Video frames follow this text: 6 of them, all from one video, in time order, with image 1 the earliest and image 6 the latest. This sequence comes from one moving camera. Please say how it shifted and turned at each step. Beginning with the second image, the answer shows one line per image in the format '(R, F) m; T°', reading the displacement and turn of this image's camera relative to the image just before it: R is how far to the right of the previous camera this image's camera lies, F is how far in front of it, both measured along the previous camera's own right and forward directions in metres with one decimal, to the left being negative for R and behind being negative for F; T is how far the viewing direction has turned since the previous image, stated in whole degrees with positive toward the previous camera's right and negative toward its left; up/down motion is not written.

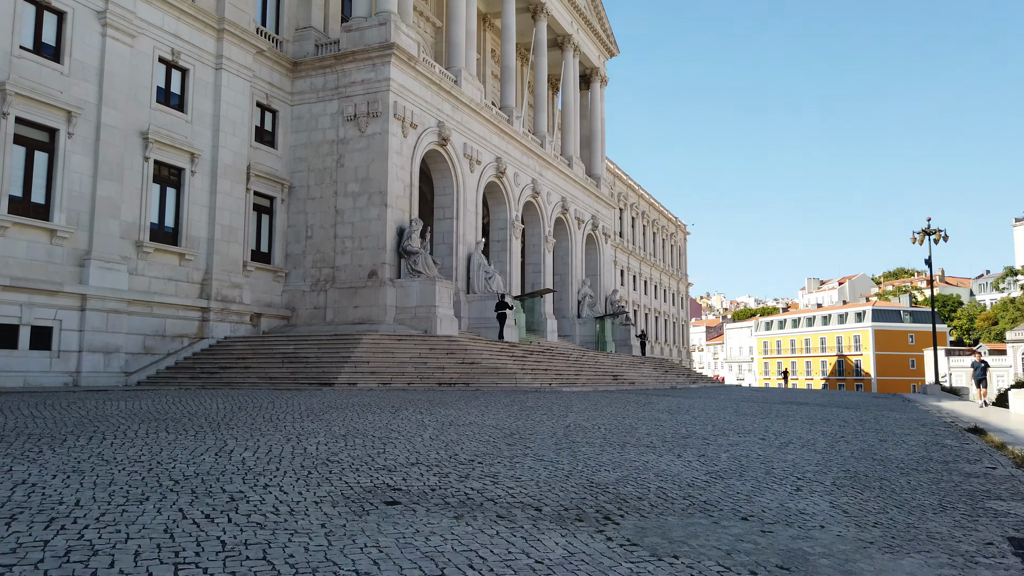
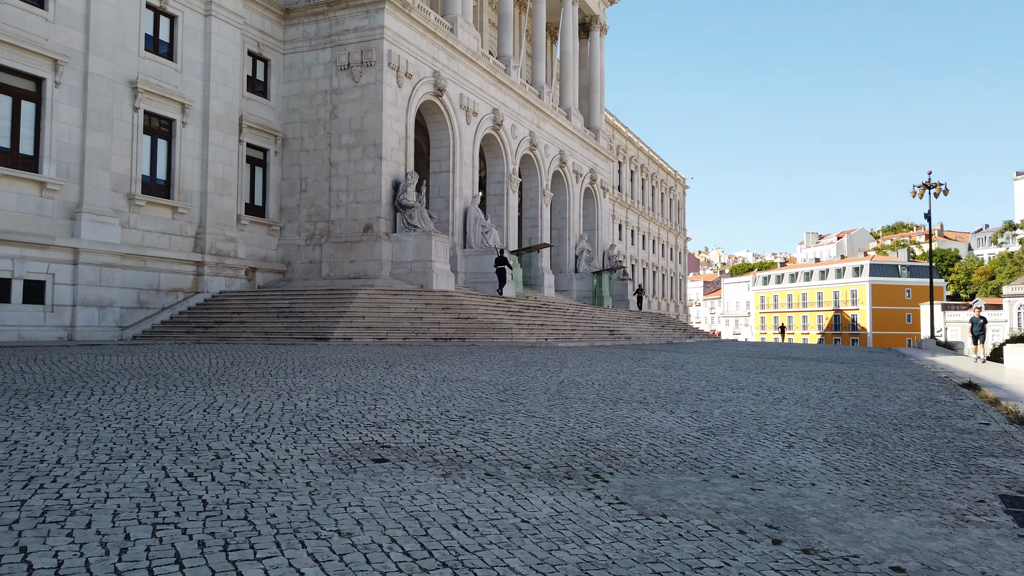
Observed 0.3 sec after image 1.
(+0.1, +0.1) m; 0°
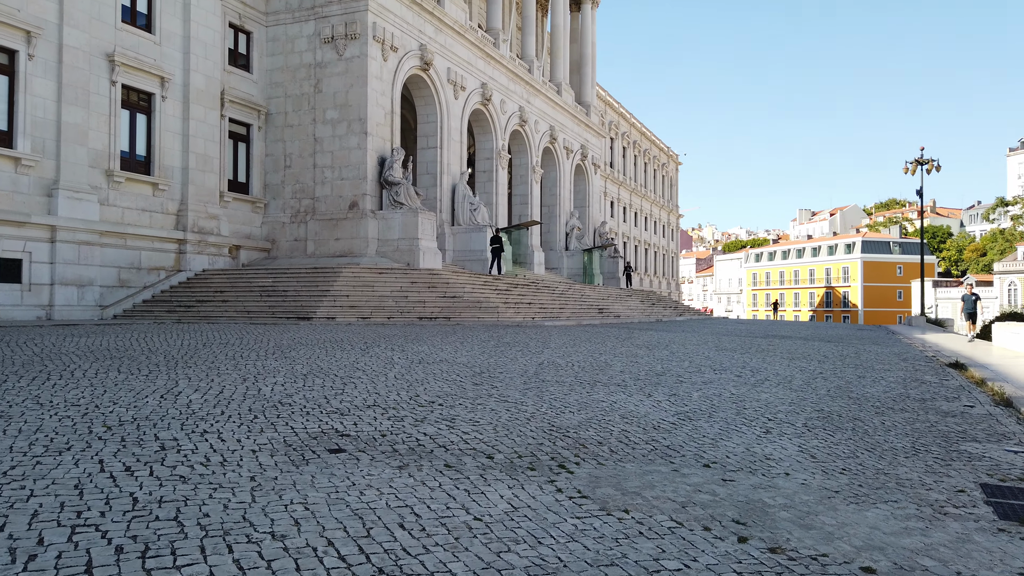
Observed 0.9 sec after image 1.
(+0.2, +0.3) m; 0°
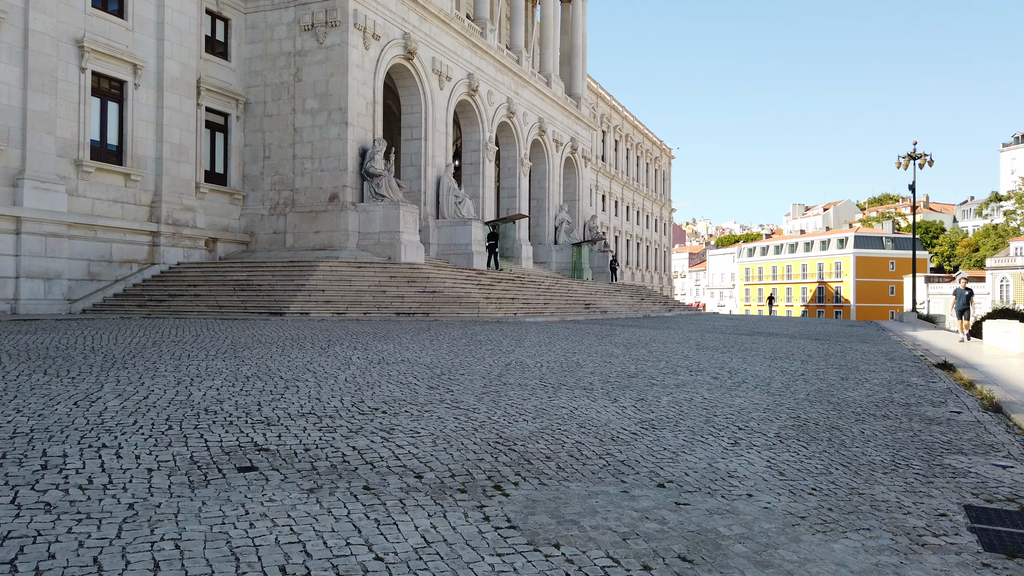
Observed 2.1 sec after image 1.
(+0.4, +0.5) m; 0°
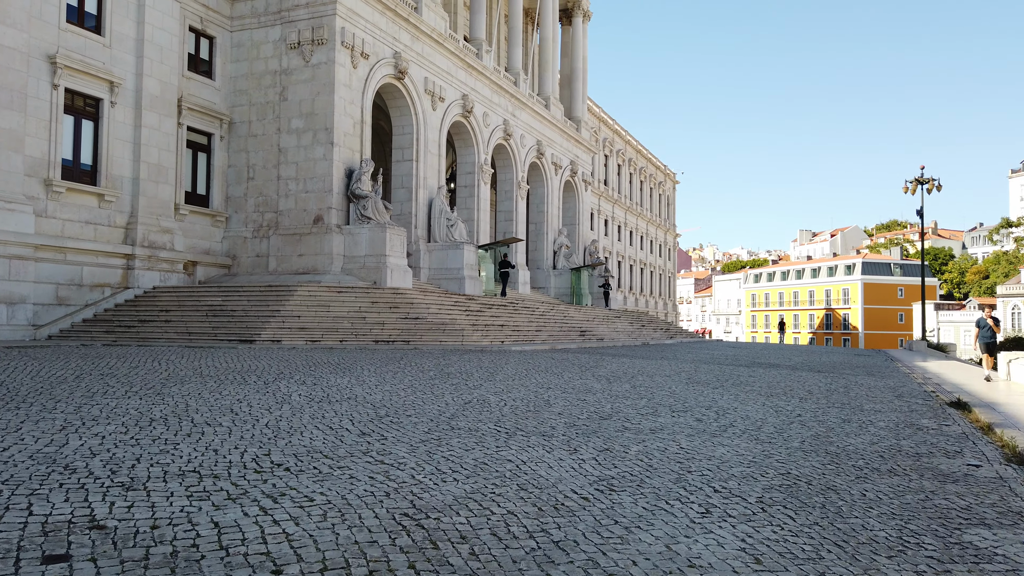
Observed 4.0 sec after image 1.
(+0.5, +1.0) m; -1°
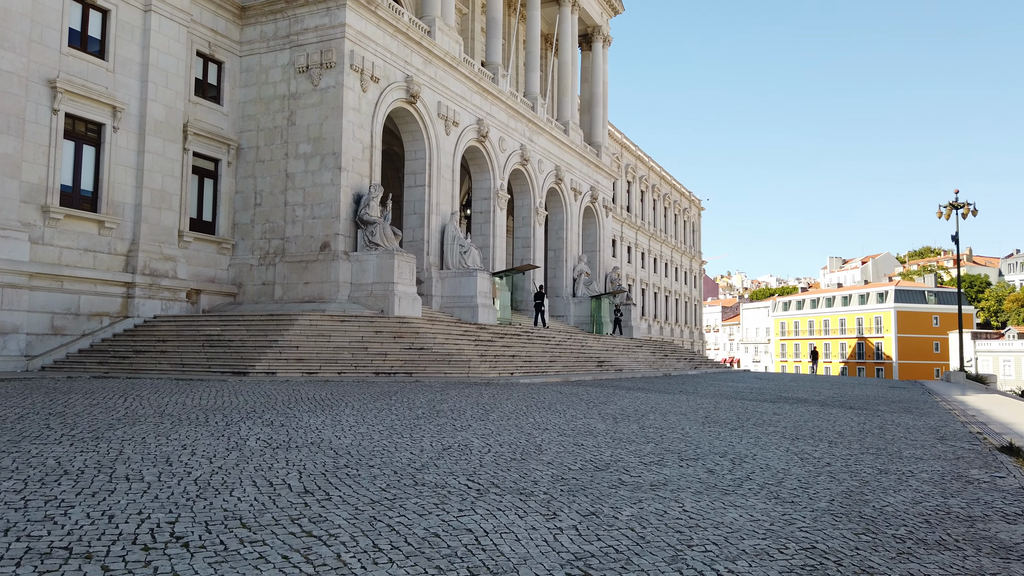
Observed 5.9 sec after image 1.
(+0.4, +1.0) m; -2°
